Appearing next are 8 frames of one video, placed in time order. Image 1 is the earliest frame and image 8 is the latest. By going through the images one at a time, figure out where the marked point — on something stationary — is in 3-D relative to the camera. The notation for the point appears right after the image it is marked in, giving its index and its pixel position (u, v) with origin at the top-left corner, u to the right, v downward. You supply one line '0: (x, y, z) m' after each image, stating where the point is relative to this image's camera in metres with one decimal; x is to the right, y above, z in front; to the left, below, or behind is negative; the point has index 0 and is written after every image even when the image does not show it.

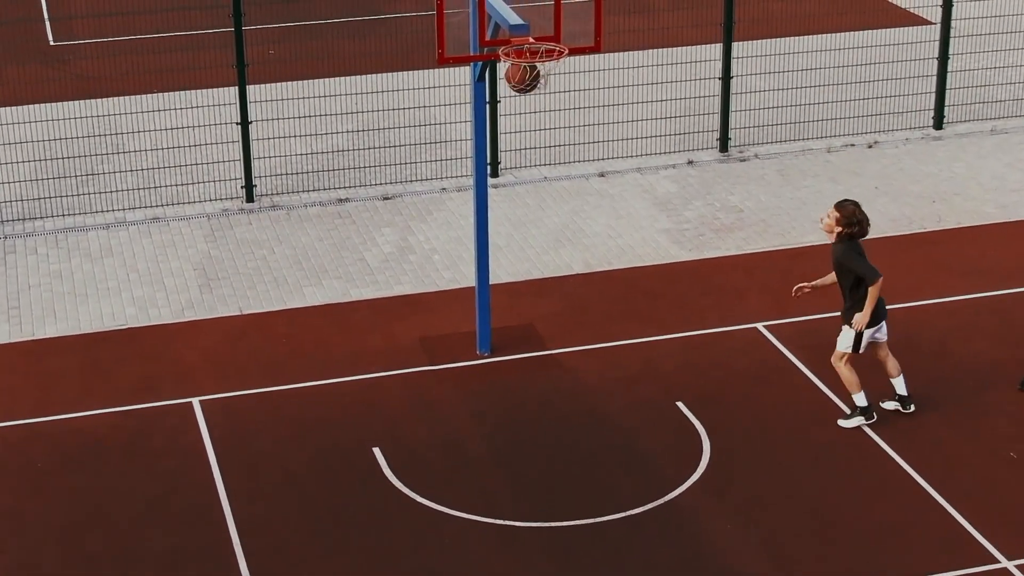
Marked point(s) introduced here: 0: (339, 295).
0: (-1.6, -0.1, +14.9) m
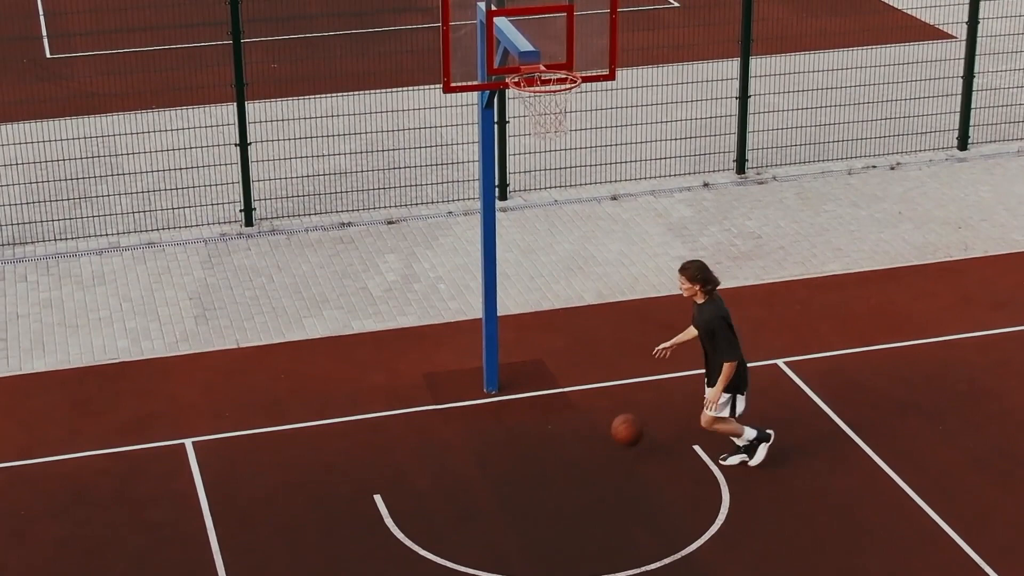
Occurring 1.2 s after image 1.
0: (-1.5, -0.3, +14.3) m
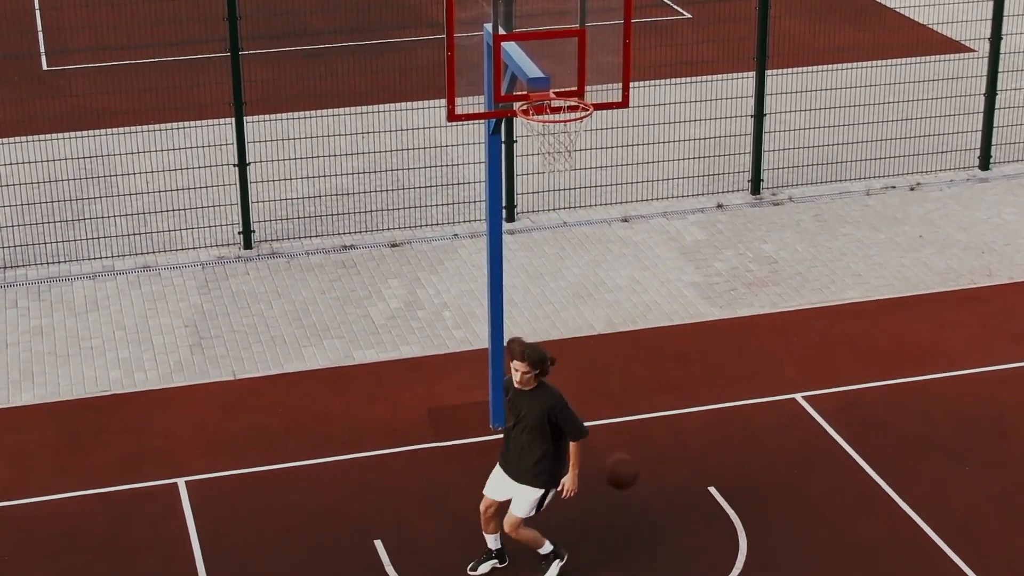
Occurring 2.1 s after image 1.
0: (-1.4, -0.6, +13.7) m
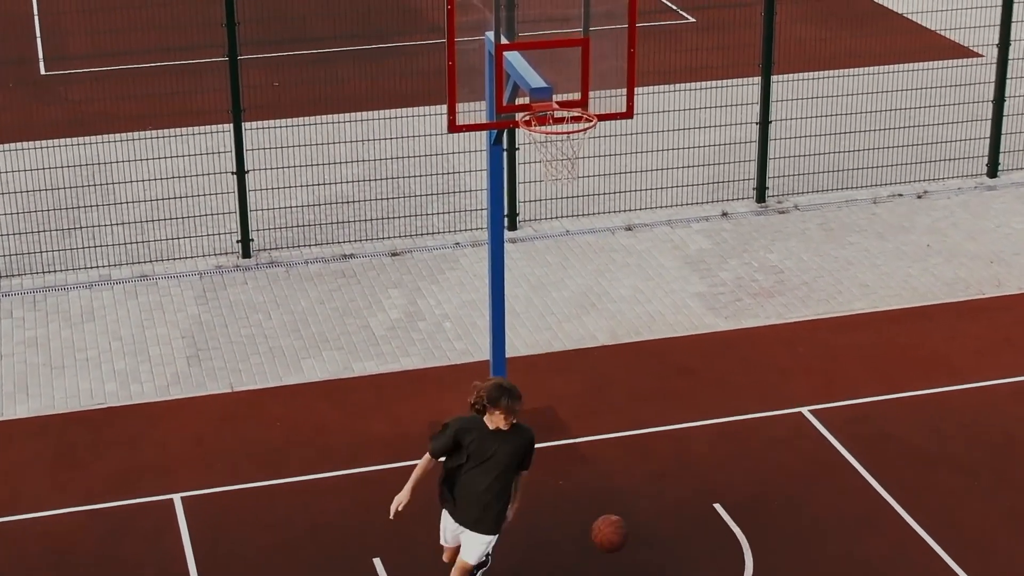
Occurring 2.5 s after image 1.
0: (-1.4, -0.7, +13.5) m
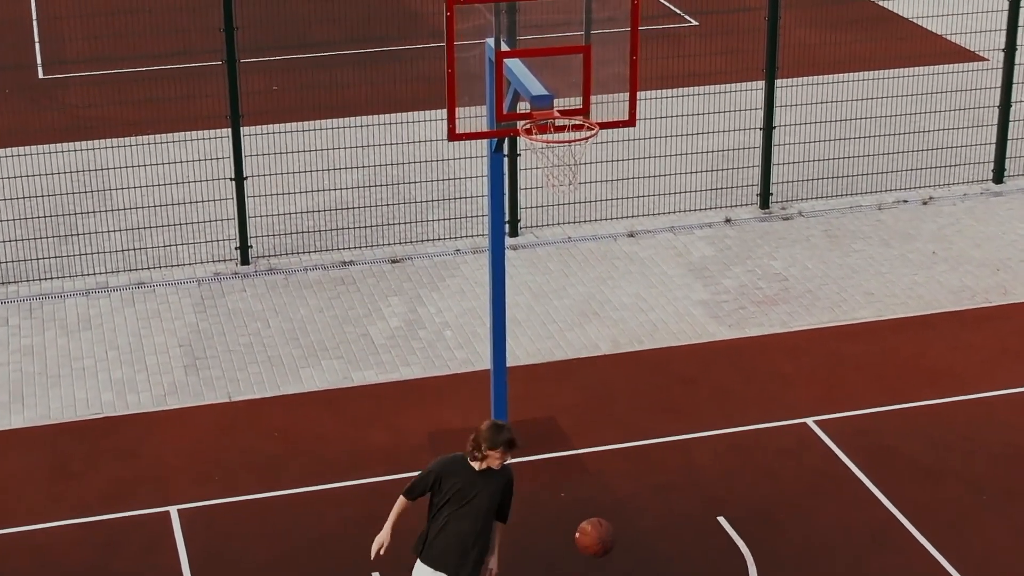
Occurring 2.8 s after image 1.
0: (-1.4, -0.7, +13.4) m
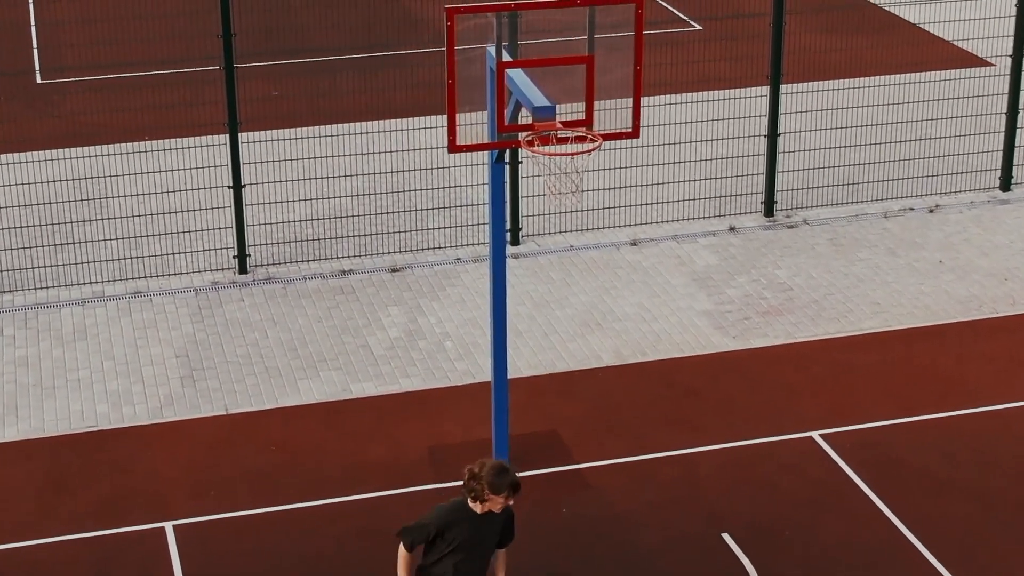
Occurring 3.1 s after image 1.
0: (-1.4, -0.8, +13.2) m
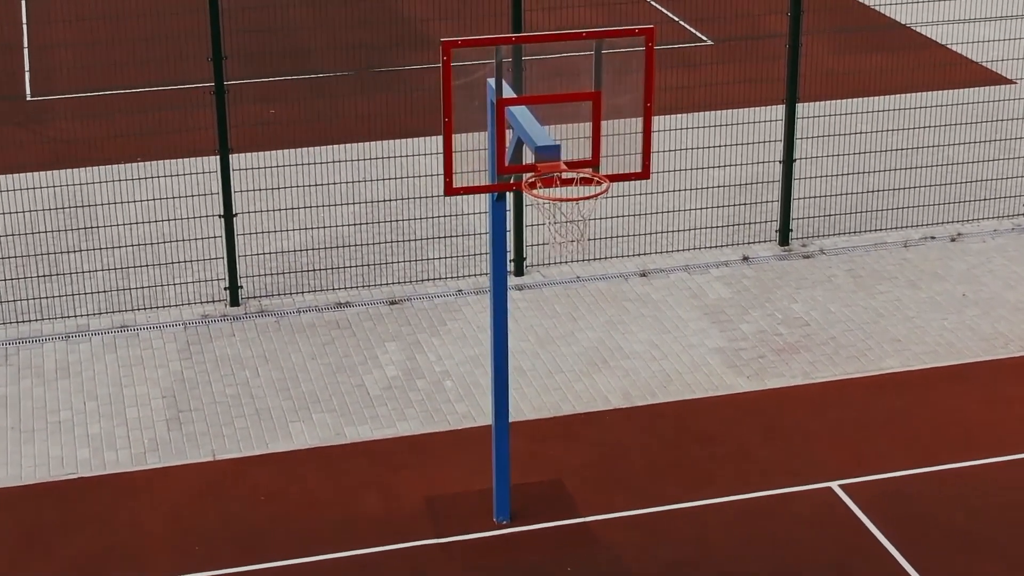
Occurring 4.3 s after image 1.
0: (-1.4, -1.1, +12.5) m
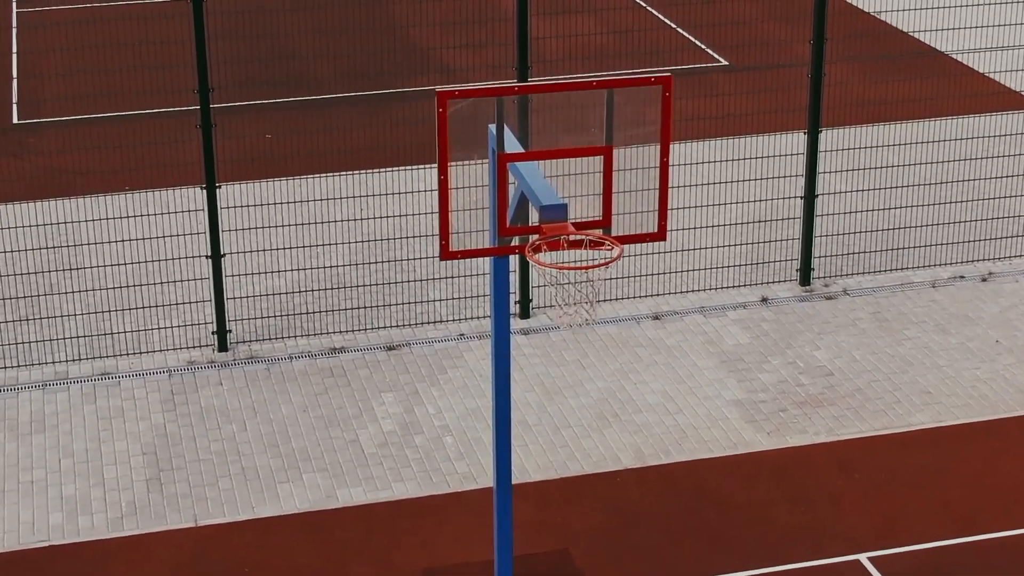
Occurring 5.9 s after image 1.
0: (-1.4, -1.5, +11.7) m
